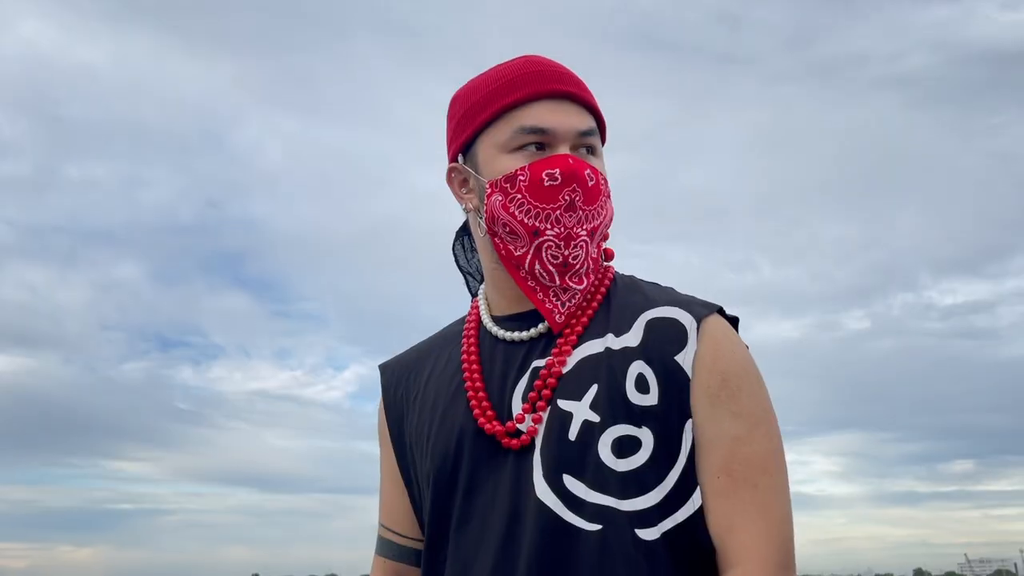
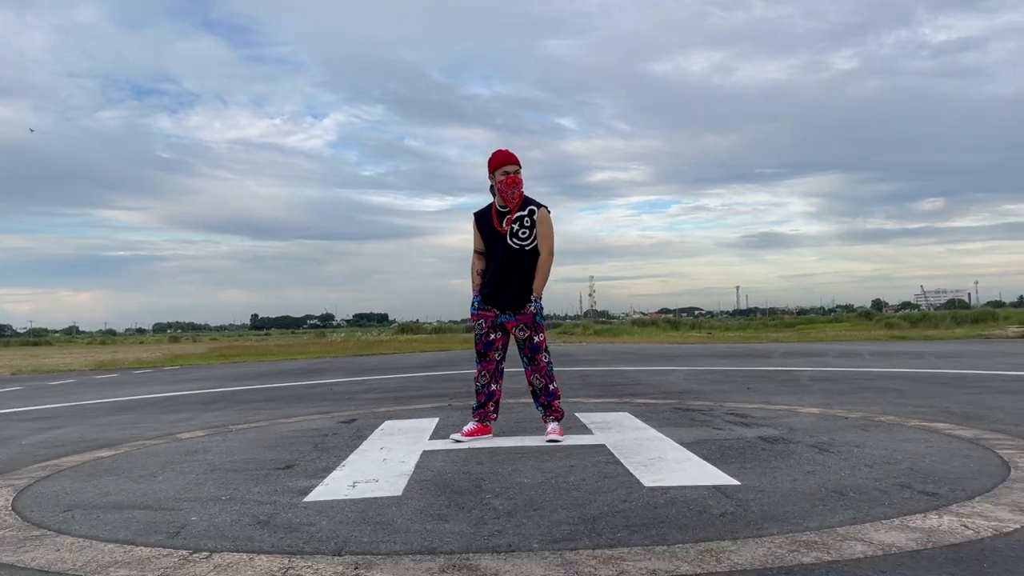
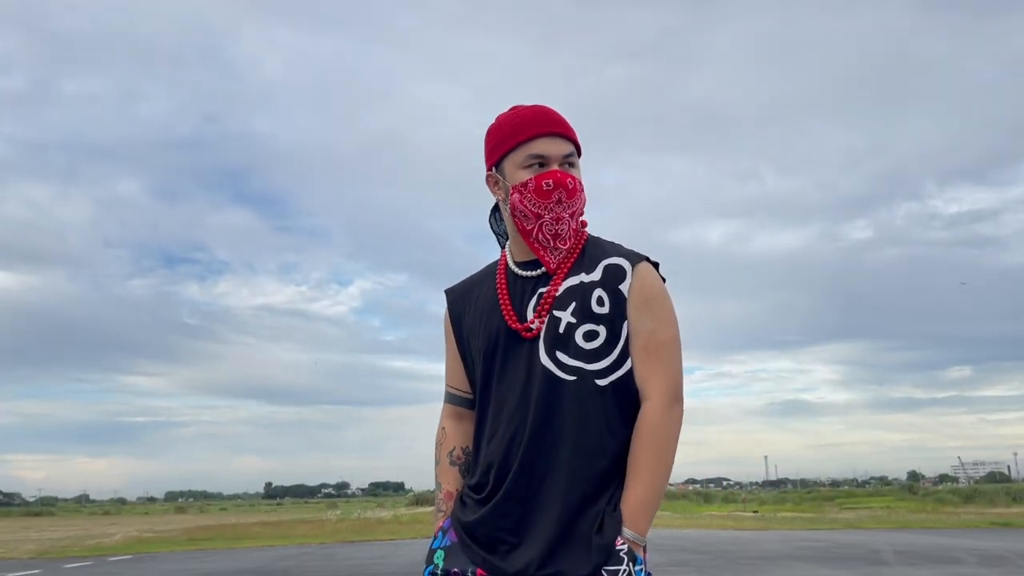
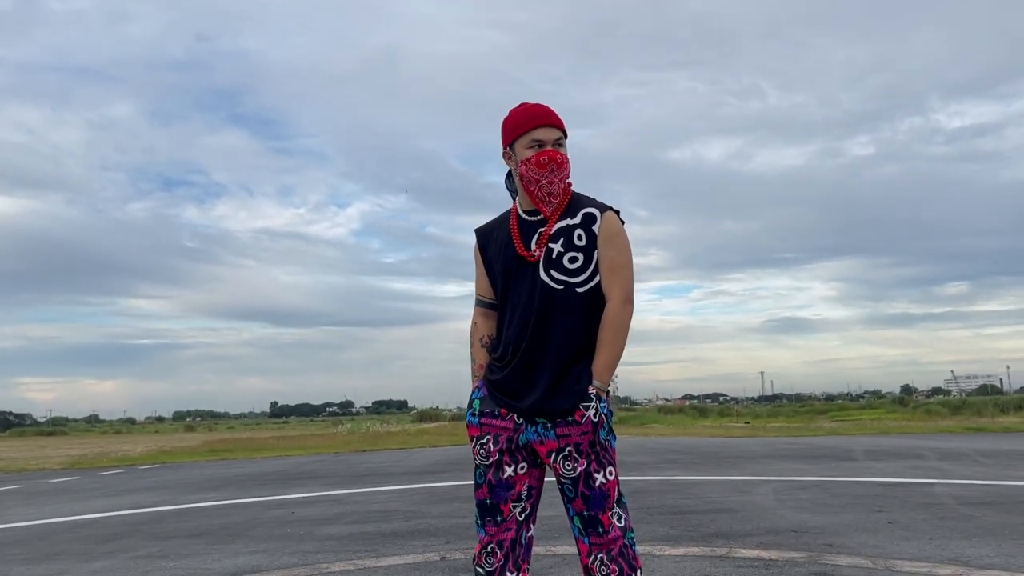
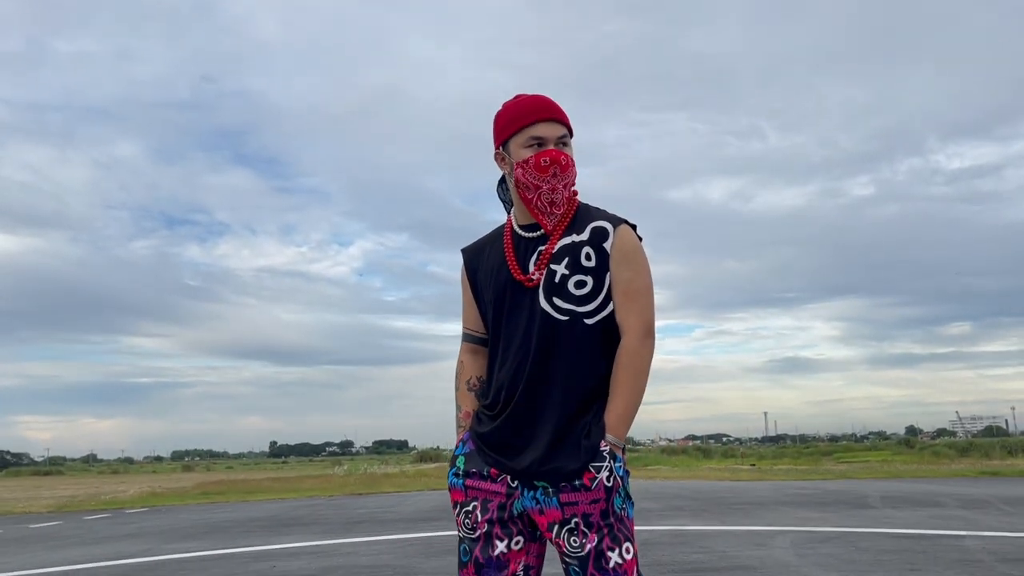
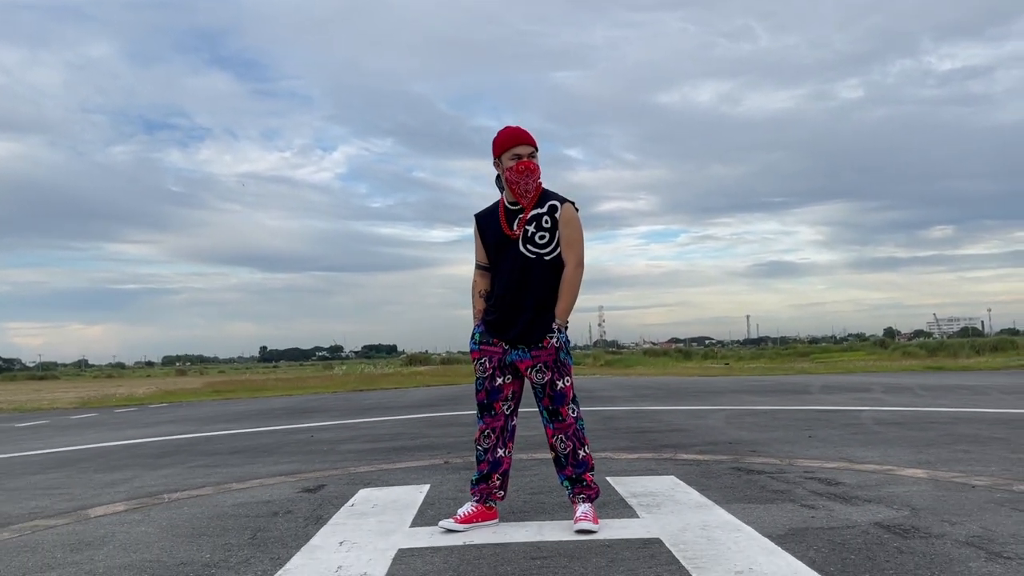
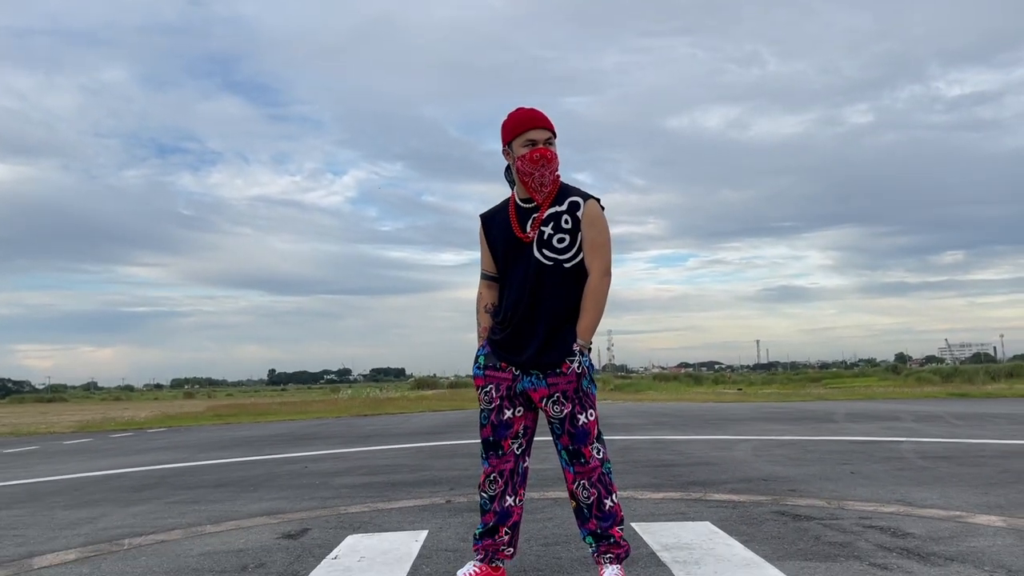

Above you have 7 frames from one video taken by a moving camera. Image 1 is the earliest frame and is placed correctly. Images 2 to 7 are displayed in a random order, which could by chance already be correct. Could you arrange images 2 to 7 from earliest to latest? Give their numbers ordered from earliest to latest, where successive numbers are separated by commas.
3, 5, 4, 7, 6, 2
